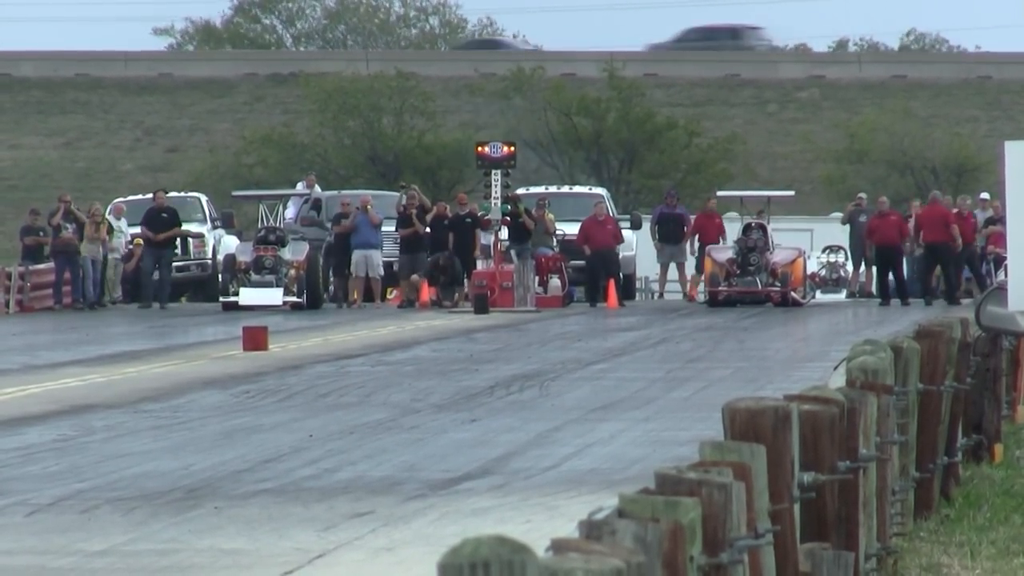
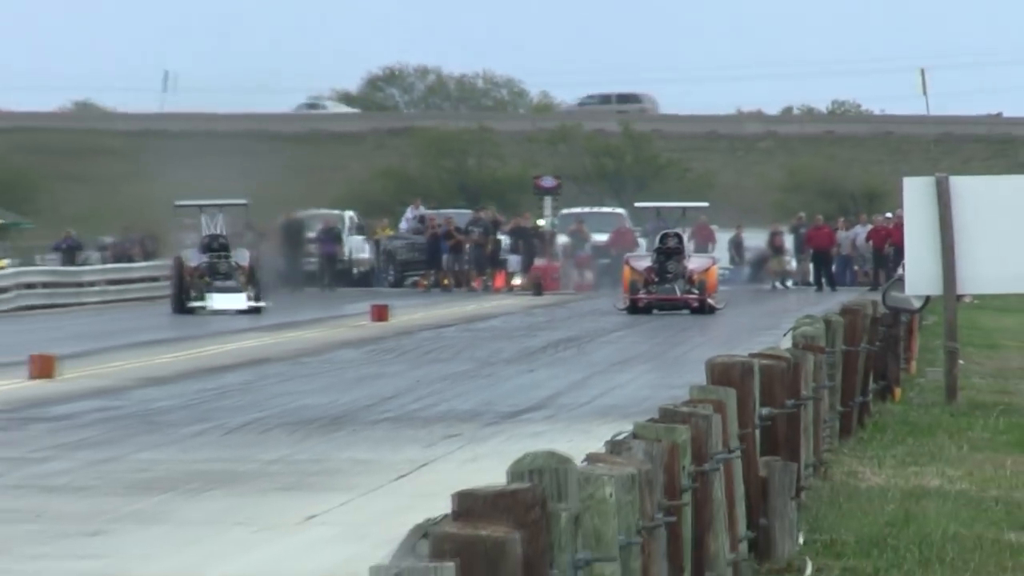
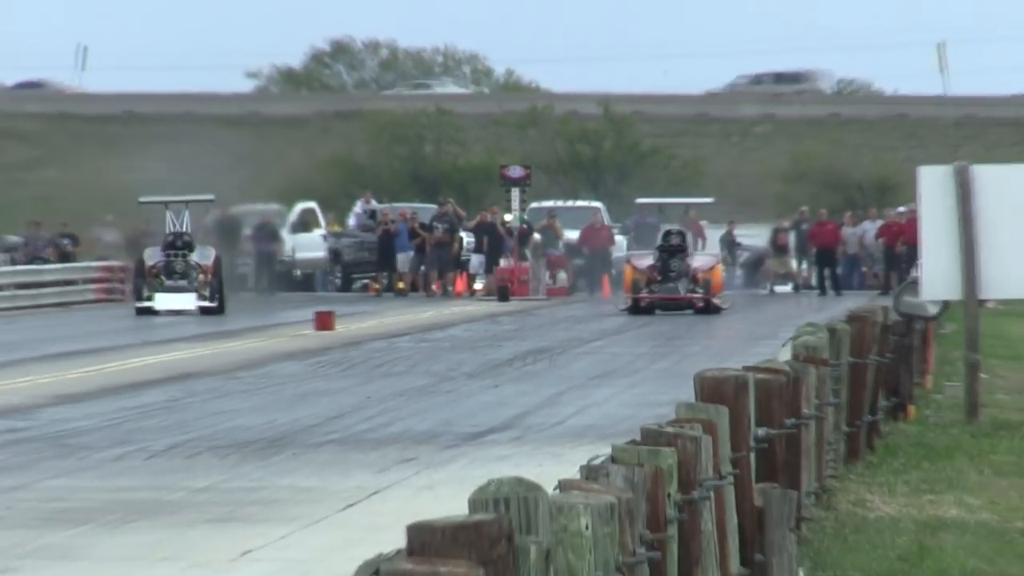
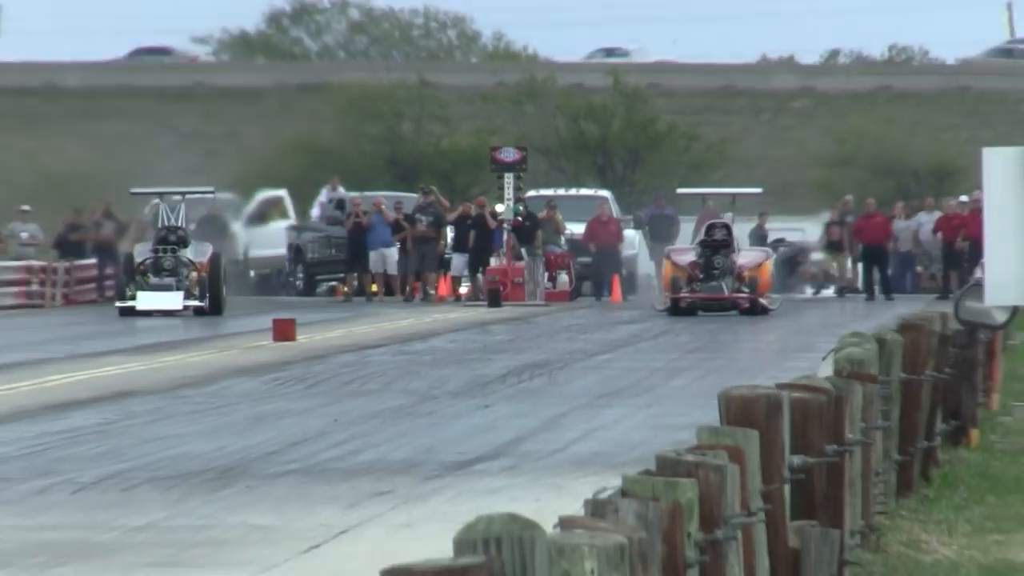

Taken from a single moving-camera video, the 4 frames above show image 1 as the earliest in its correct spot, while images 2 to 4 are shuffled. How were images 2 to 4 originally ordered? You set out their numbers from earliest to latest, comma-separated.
4, 3, 2
